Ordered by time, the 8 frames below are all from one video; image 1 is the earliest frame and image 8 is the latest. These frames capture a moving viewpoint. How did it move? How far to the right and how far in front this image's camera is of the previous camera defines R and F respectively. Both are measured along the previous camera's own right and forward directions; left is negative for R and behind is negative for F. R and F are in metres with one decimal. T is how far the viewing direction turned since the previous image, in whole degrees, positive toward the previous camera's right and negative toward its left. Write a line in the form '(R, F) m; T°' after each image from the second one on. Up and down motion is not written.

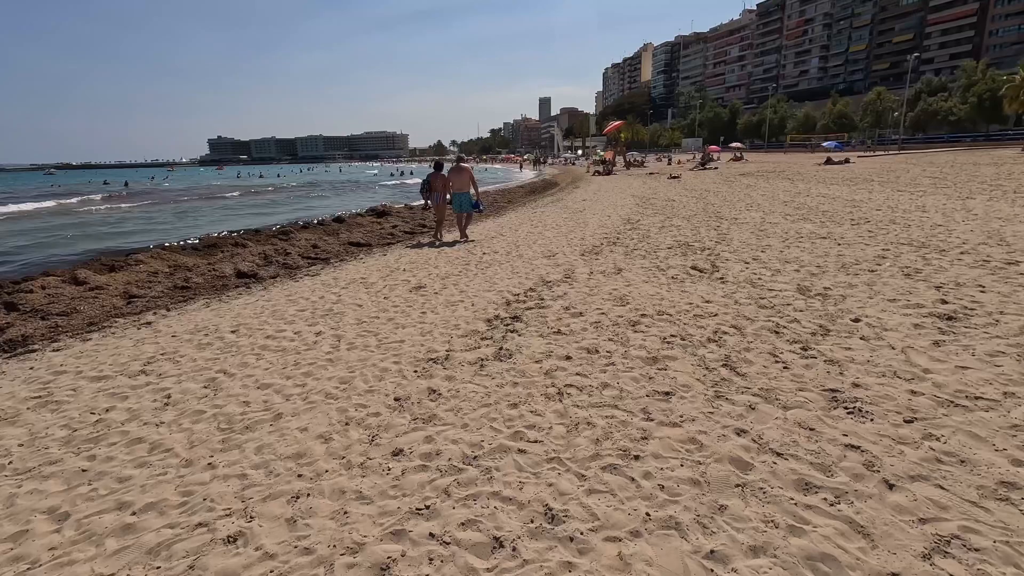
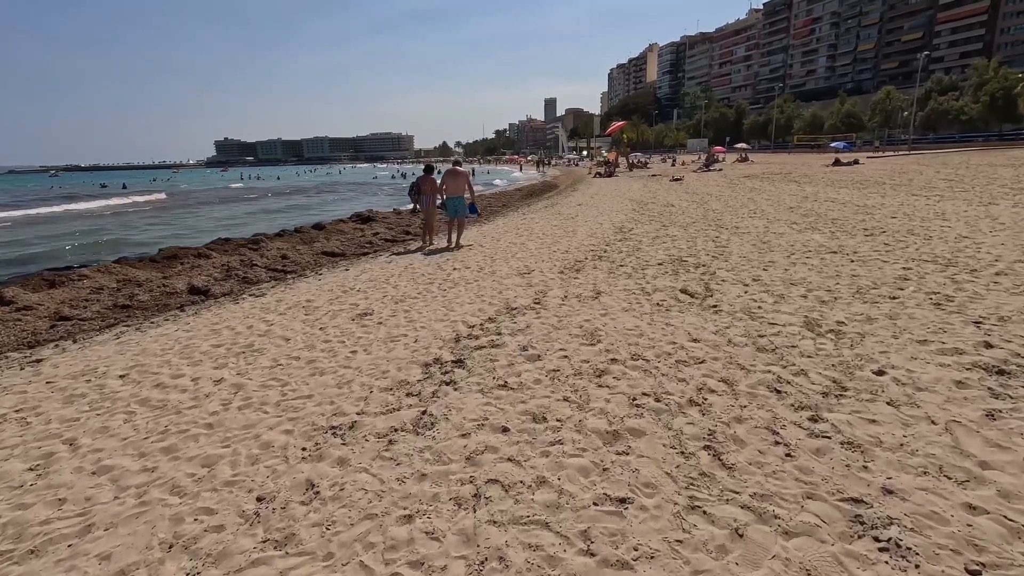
(+0.5, +1.0) m; -1°
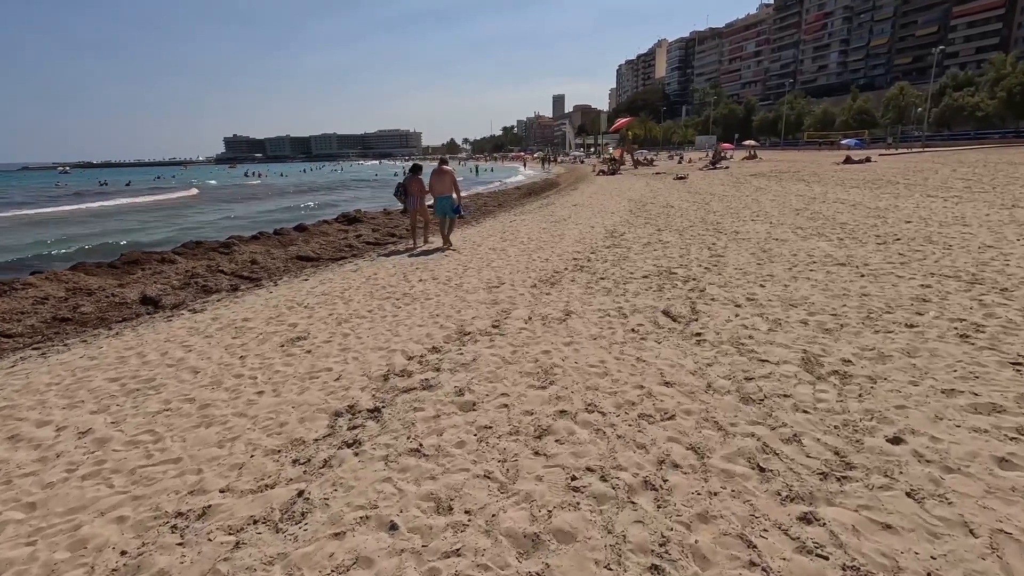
(+0.5, +0.8) m; -1°
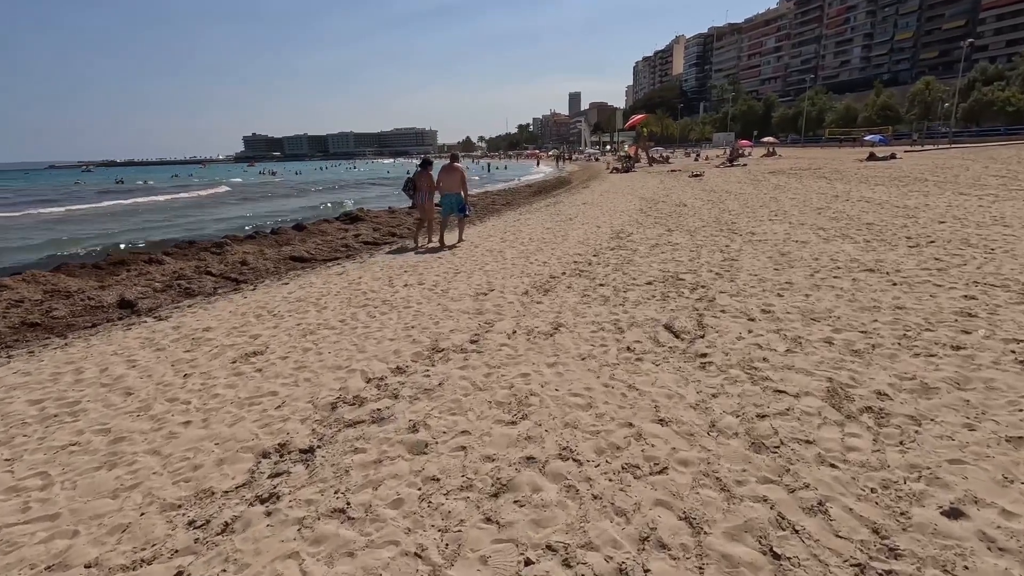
(+0.3, +0.7) m; -2°
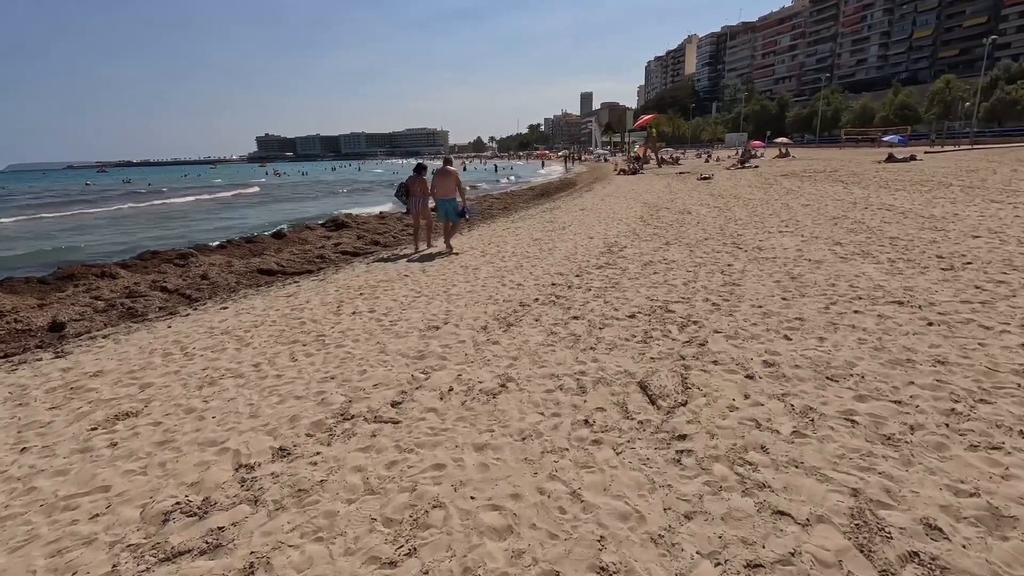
(+0.6, +1.0) m; -1°
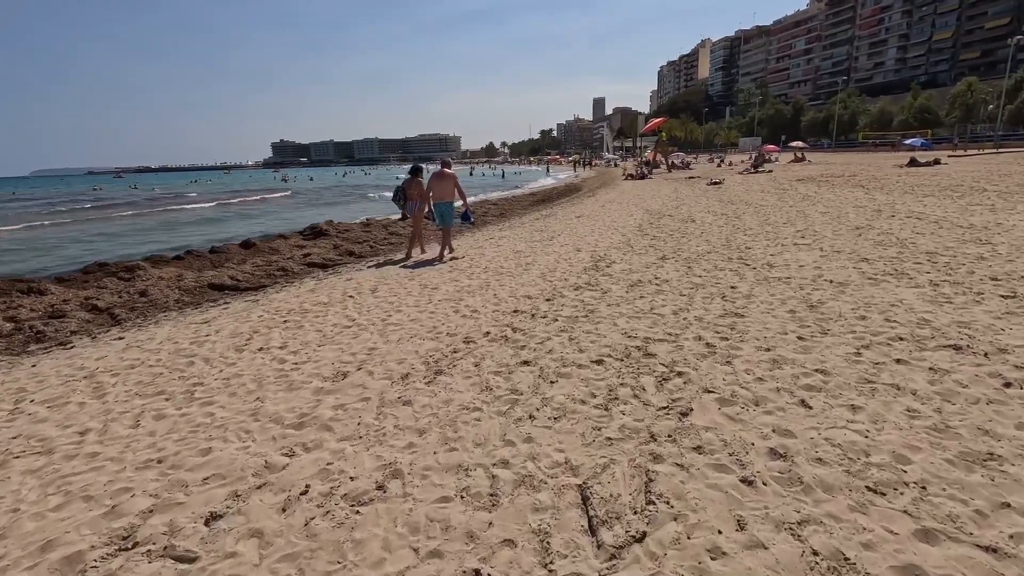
(+0.7, +1.3) m; -1°
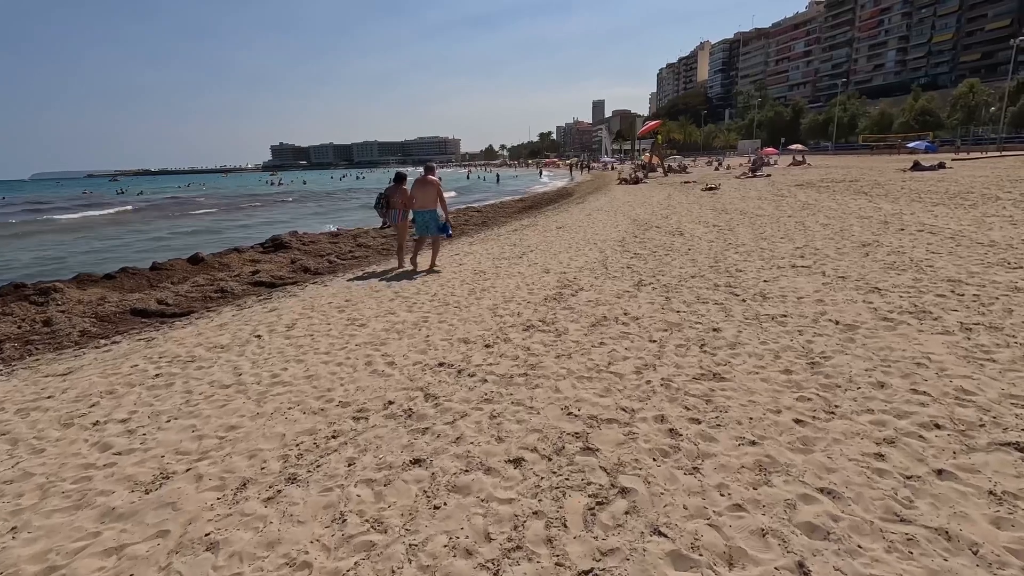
(+0.7, +1.2) m; 0°
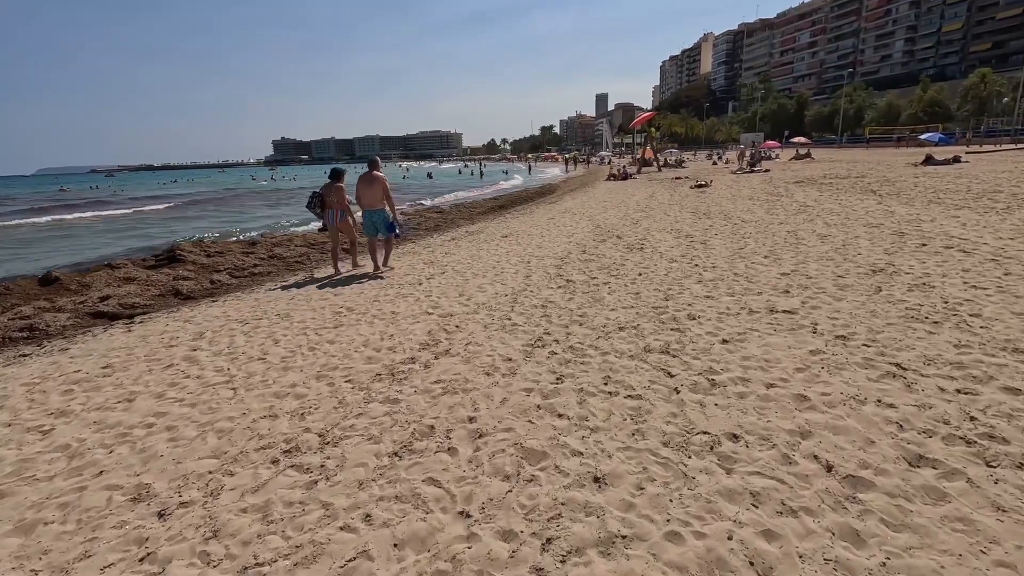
(+1.6, +2.5) m; 0°
